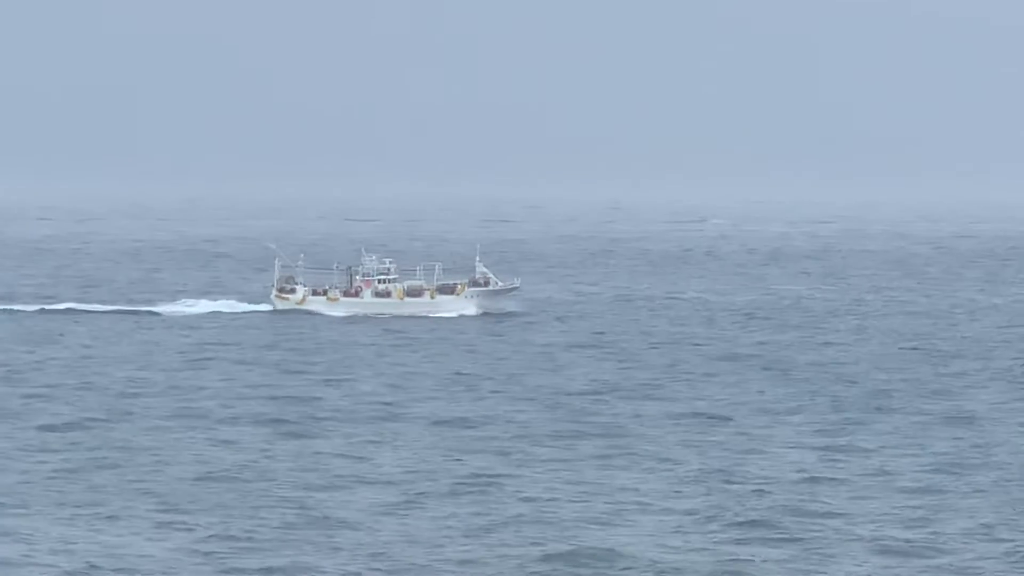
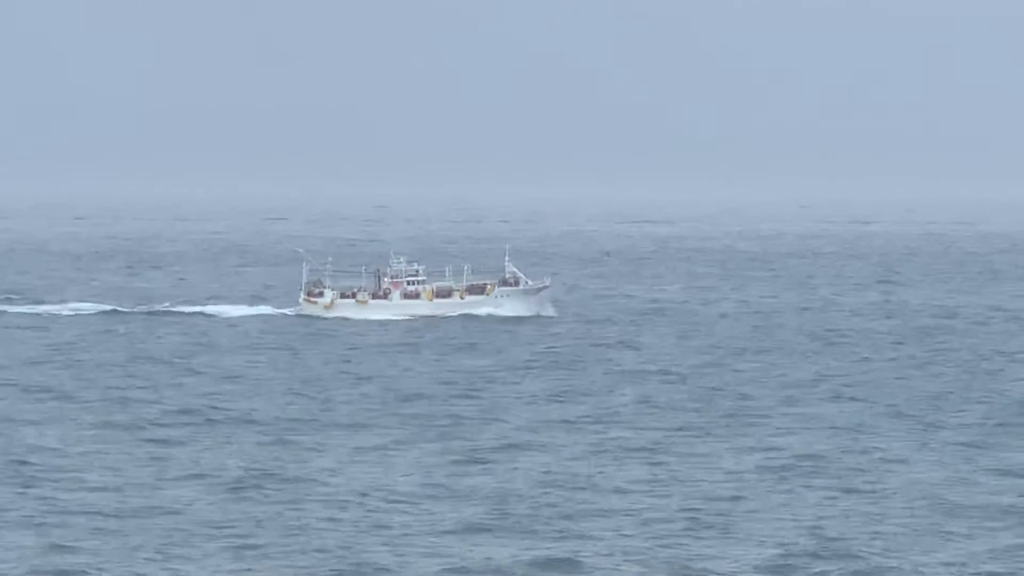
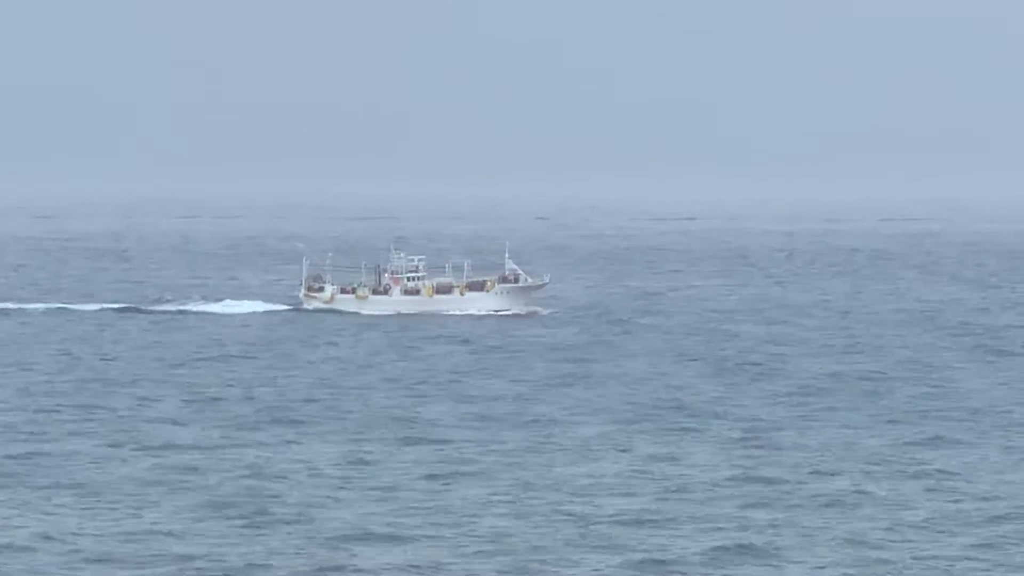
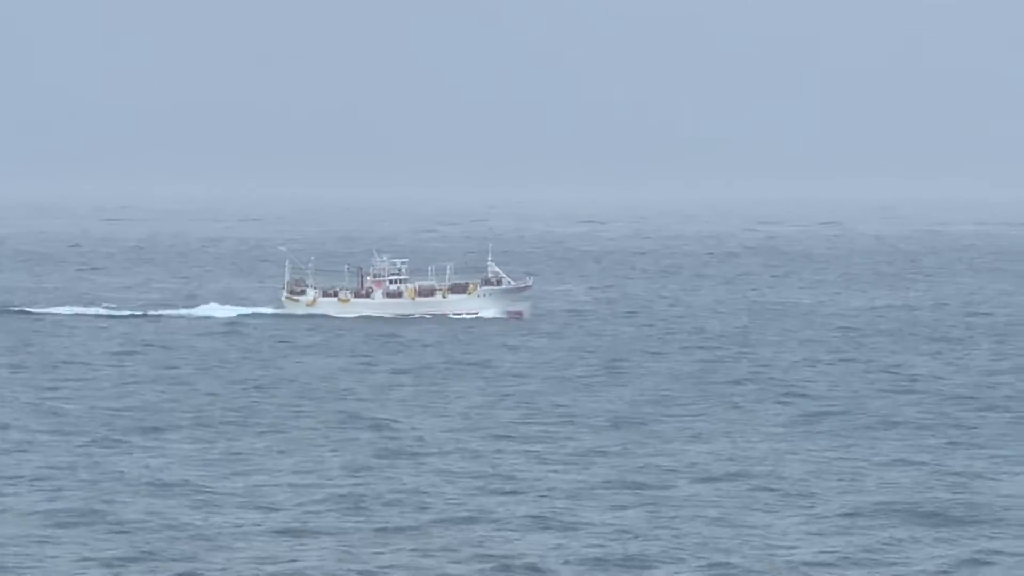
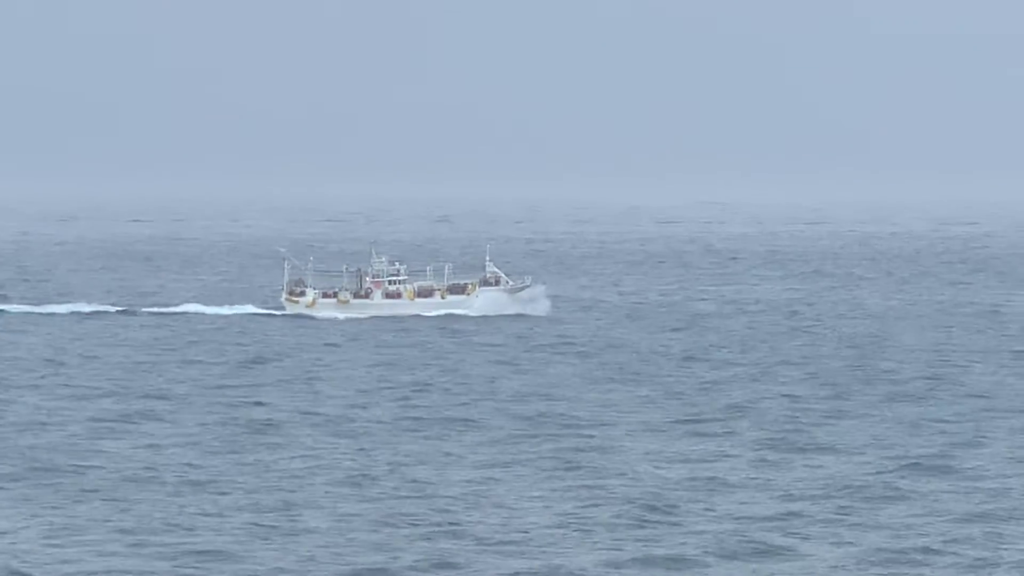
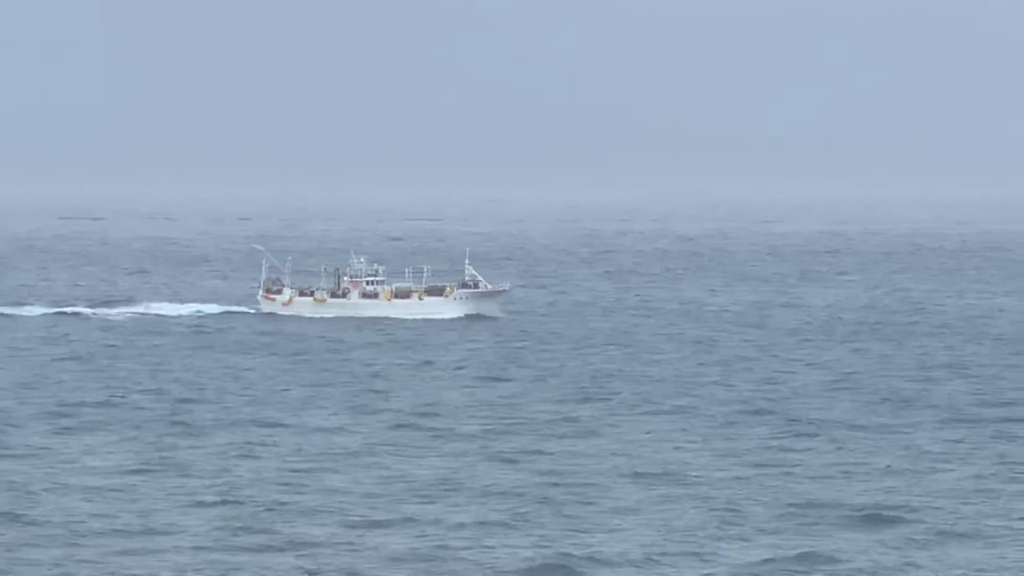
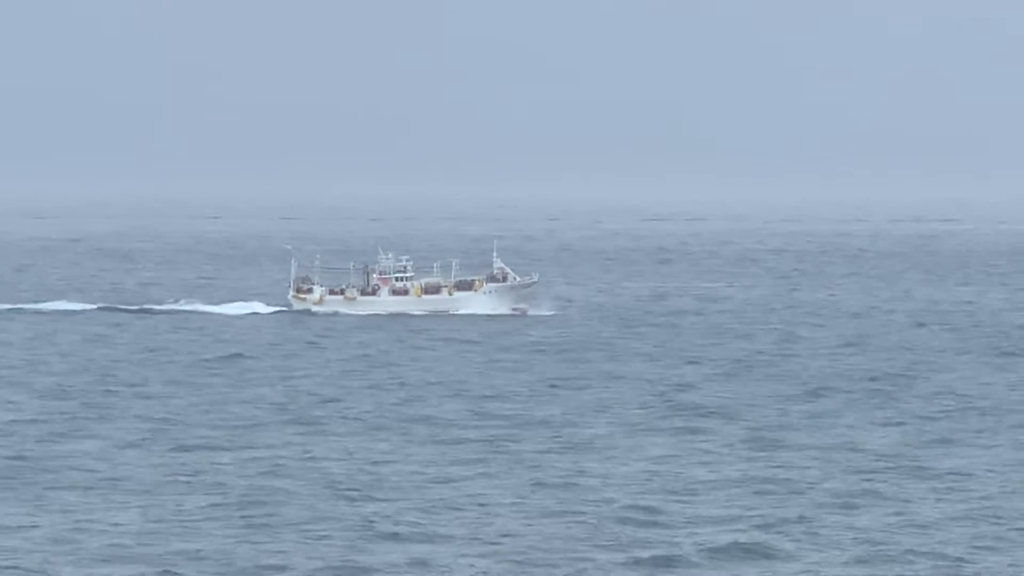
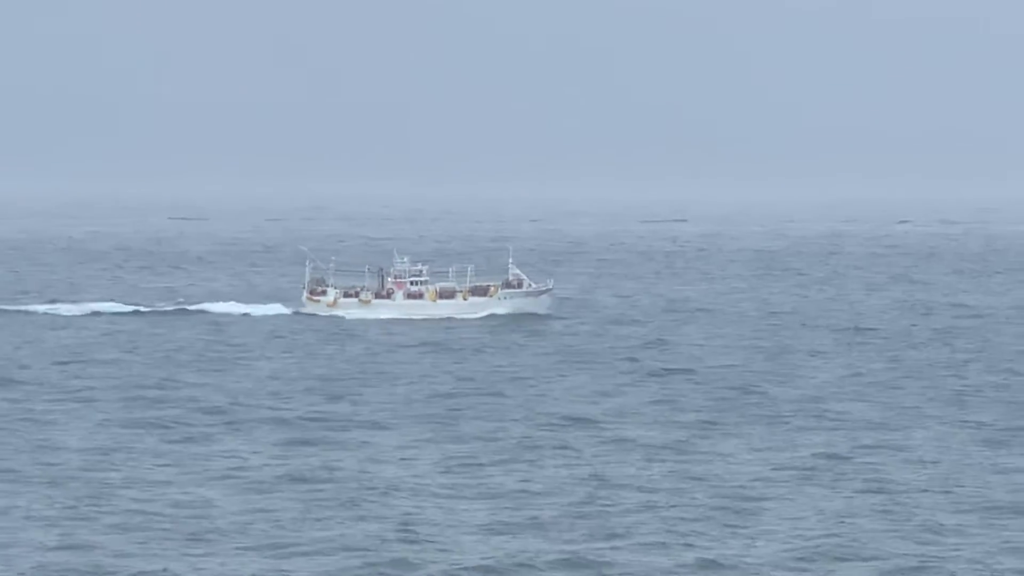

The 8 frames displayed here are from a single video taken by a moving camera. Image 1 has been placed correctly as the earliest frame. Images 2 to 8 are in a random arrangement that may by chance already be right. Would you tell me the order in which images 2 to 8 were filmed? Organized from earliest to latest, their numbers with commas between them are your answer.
5, 7, 3, 8, 2, 4, 6
